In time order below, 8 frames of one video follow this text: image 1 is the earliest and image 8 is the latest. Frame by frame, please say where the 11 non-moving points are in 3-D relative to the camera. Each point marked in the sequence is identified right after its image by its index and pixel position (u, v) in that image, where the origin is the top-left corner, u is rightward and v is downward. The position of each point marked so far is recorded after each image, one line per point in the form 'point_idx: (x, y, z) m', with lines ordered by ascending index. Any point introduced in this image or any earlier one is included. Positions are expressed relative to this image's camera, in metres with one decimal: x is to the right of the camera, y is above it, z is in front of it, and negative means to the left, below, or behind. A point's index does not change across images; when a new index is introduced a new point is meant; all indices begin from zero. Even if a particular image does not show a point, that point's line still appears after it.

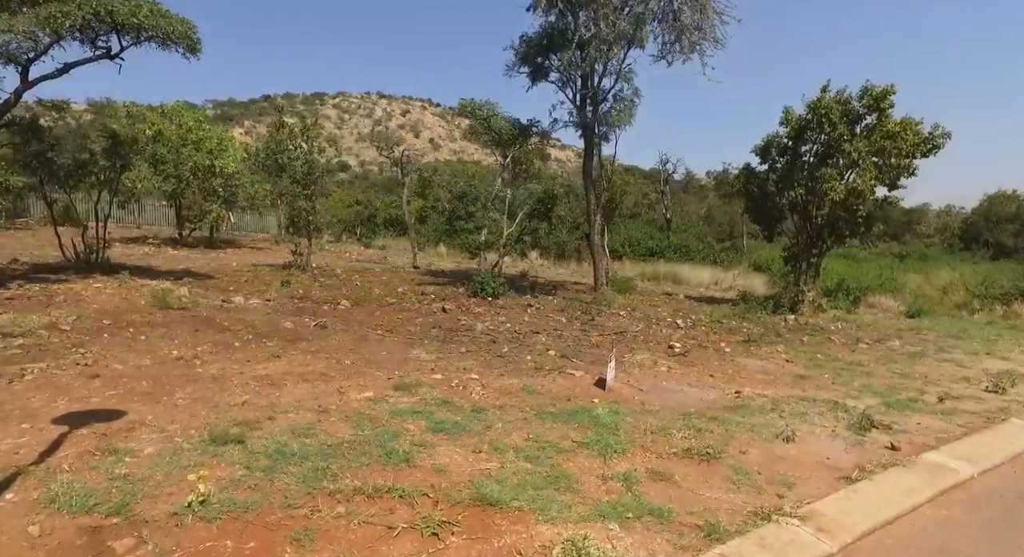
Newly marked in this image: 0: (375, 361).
0: (-1.8, -1.1, +7.4) m
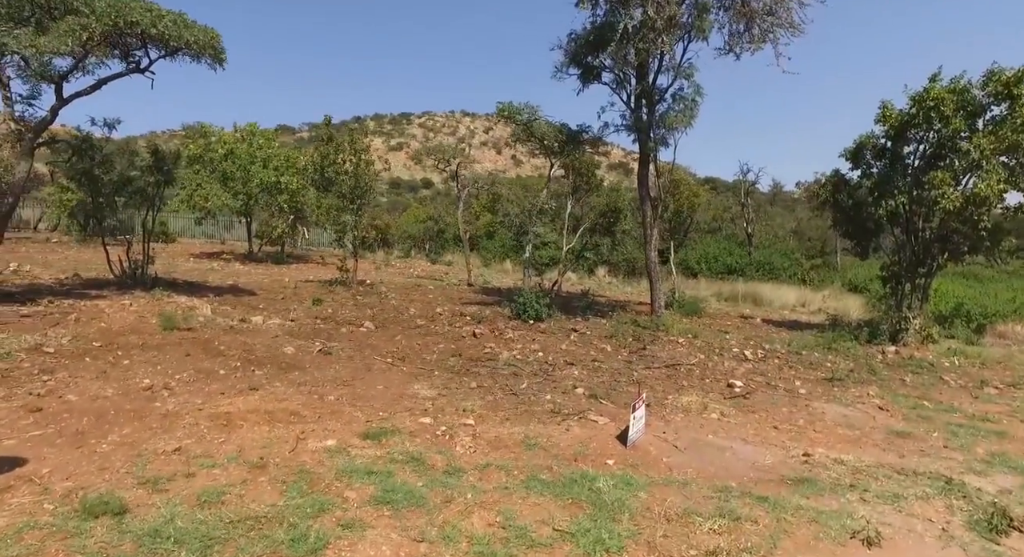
0: (-1.7, -1.3, +6.5) m
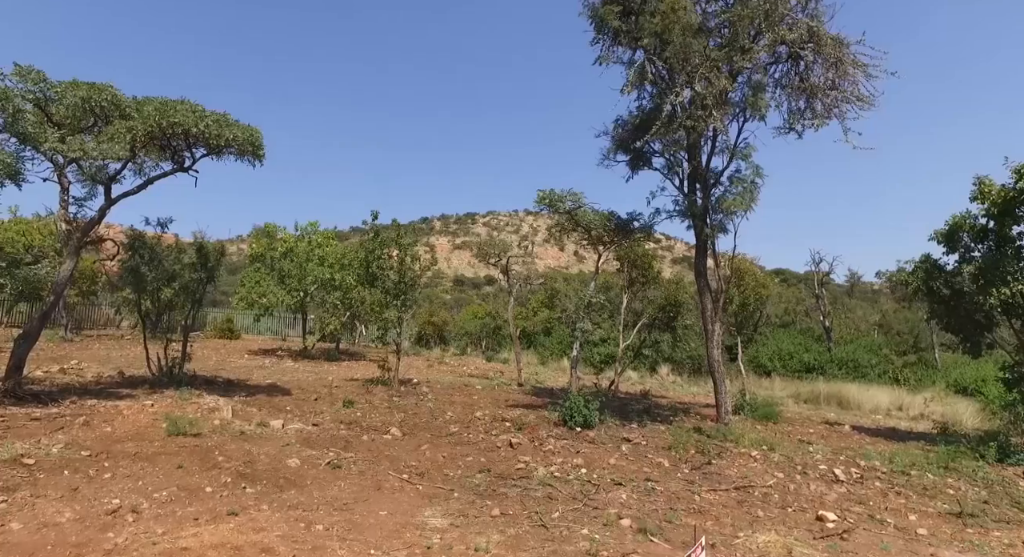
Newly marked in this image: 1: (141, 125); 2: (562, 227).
0: (-1.4, -2.3, +5.4) m
1: (-6.0, +2.5, +9.4) m
2: (+1.1, +1.1, +12.7) m
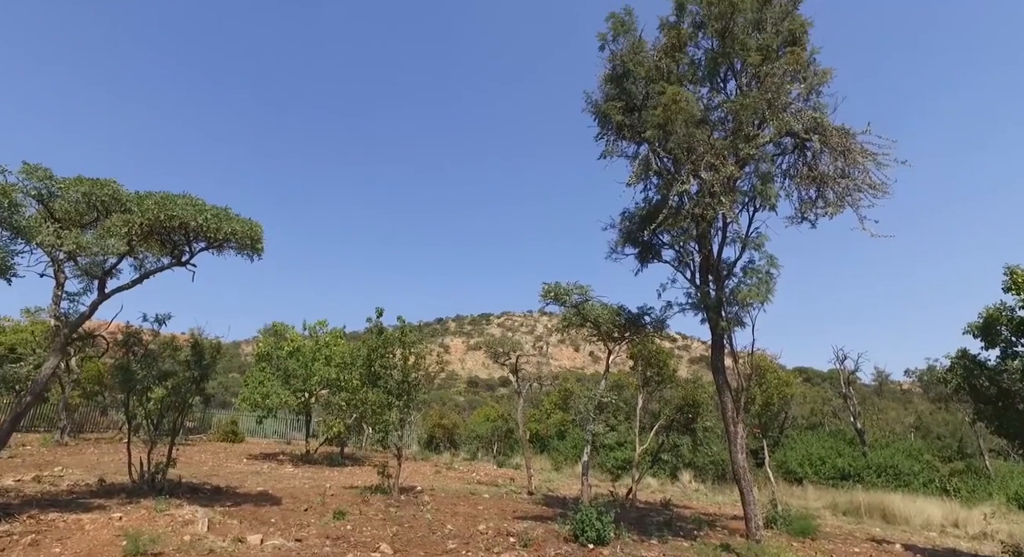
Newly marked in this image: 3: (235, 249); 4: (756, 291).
0: (-1.5, -3.0, +4.5) m
1: (-6.0, +1.0, +9.4) m
2: (+1.2, -0.9, +12.2) m
3: (-4.9, +0.5, +10.3) m
4: (+4.3, -0.2, +10.4) m
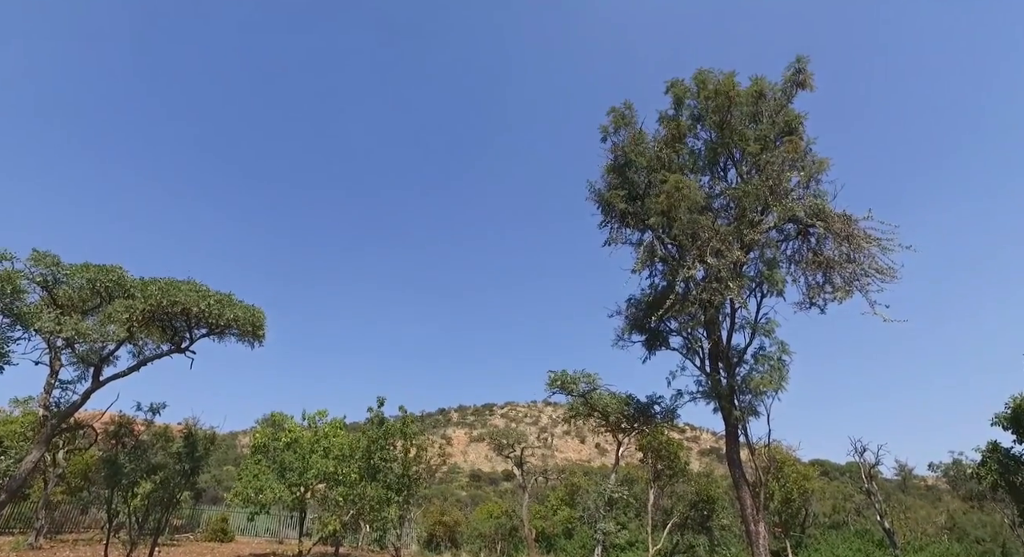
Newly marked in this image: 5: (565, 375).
0: (-1.4, -3.6, +3.8) m
1: (-5.9, -0.4, +9.3) m
2: (+1.3, -2.7, +11.8) m
3: (-4.8, -1.0, +10.1) m
4: (+4.4, -1.7, +10.0) m
5: (+1.1, -1.9, +11.6) m
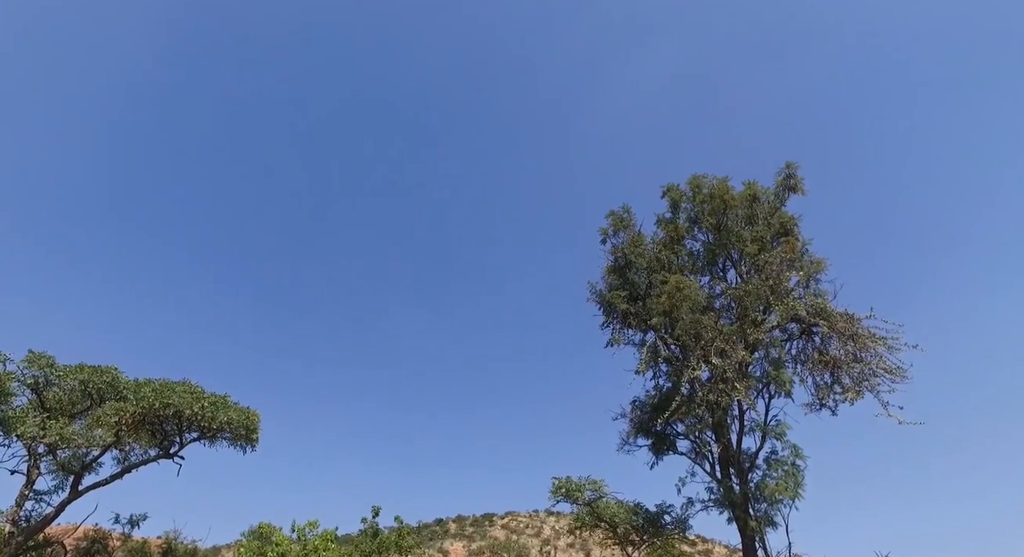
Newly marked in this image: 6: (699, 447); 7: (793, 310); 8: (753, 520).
0: (-1.4, -4.2, +3.1) m
1: (-5.9, -2.0, +9.1) m
2: (+1.3, -4.6, +11.1) m
3: (-4.7, -2.7, +9.8) m
4: (+4.5, -3.4, +9.5) m
5: (+1.1, -3.9, +11.0) m
6: (+3.1, -2.8, +9.7) m
7: (+4.5, -0.5, +9.4) m
8: (+4.0, -4.0, +9.6) m
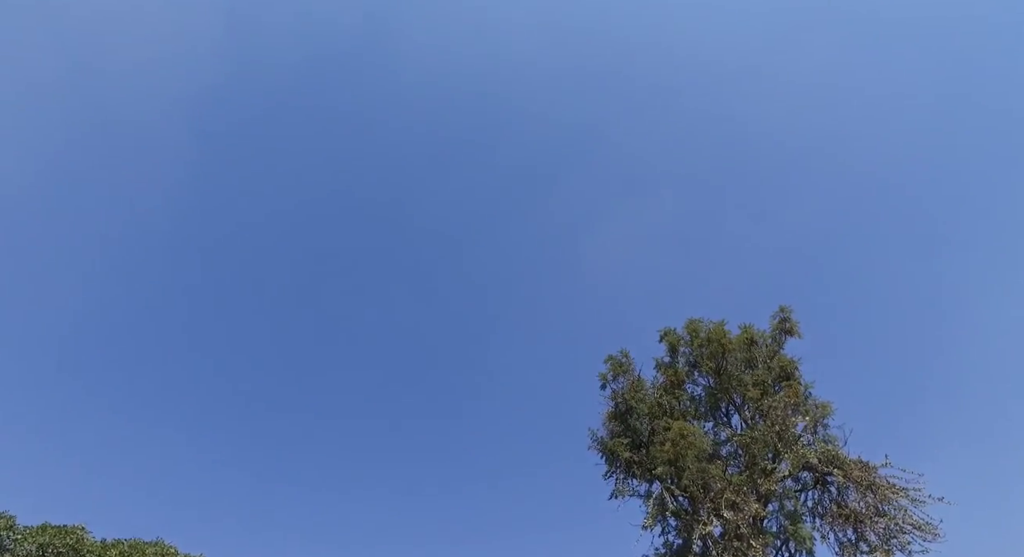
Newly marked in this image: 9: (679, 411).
0: (-1.4, -4.9, +2.0) m
1: (-5.9, -4.2, +8.3) m
2: (+1.3, -7.2, +9.6) m
3: (-4.8, -5.0, +8.8) m
4: (+4.4, -5.6, +8.4) m
5: (+1.1, -6.4, +9.8) m
6: (+3.1, -5.1, +8.8) m
7: (+4.5, -2.8, +9.0) m
8: (+4.0, -6.2, +8.4) m
9: (+2.9, -2.3, +10.1) m
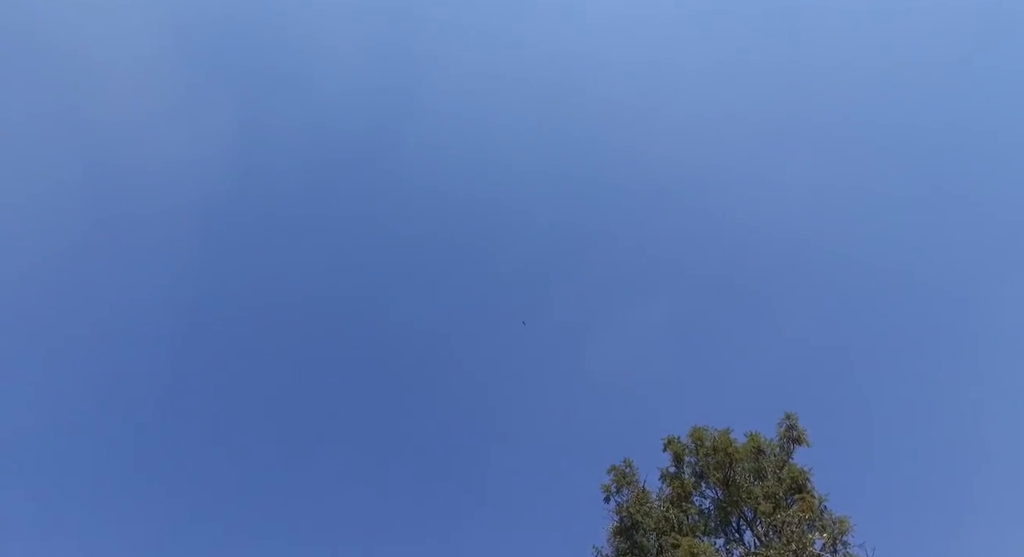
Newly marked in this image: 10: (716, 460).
0: (-1.5, -5.0, +1.1) m
1: (-5.9, -5.6, +7.4) m
2: (+1.3, -8.8, +8.1) m
3: (-4.8, -6.5, +7.8) m
4: (+4.4, -7.0, +7.2) m
5: (+1.1, -8.1, +8.4) m
6: (+3.1, -6.6, +7.7) m
7: (+4.5, -4.3, +8.3) m
8: (+4.0, -7.6, +7.1) m
9: (+2.9, -4.1, +9.6) m
10: (+3.5, -3.2, +10.1) m
